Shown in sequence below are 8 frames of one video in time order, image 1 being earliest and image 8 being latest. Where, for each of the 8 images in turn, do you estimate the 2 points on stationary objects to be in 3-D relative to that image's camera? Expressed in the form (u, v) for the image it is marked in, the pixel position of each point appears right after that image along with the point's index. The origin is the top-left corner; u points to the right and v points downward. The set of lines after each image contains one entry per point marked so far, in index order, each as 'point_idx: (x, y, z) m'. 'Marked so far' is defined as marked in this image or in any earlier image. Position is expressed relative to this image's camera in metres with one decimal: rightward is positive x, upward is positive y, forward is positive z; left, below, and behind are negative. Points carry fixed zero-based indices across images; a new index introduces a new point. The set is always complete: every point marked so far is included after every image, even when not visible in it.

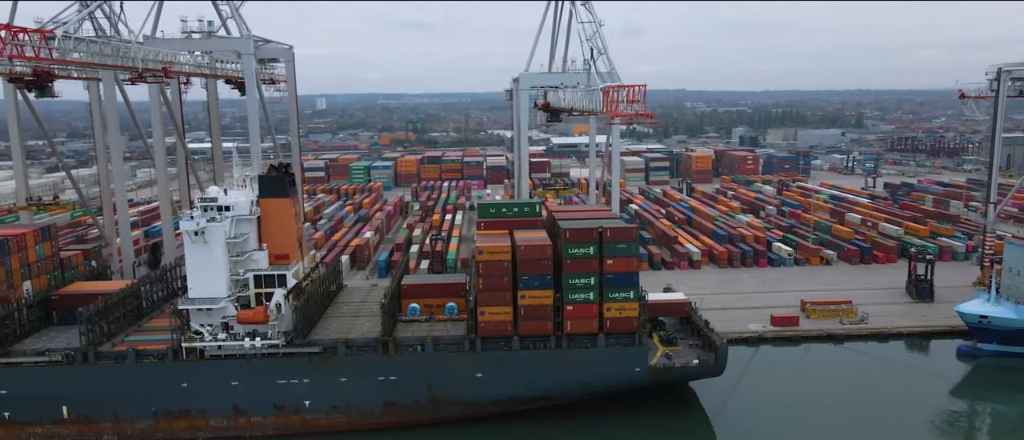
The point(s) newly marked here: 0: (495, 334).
0: (-0.3, -2.4, +14.6) m
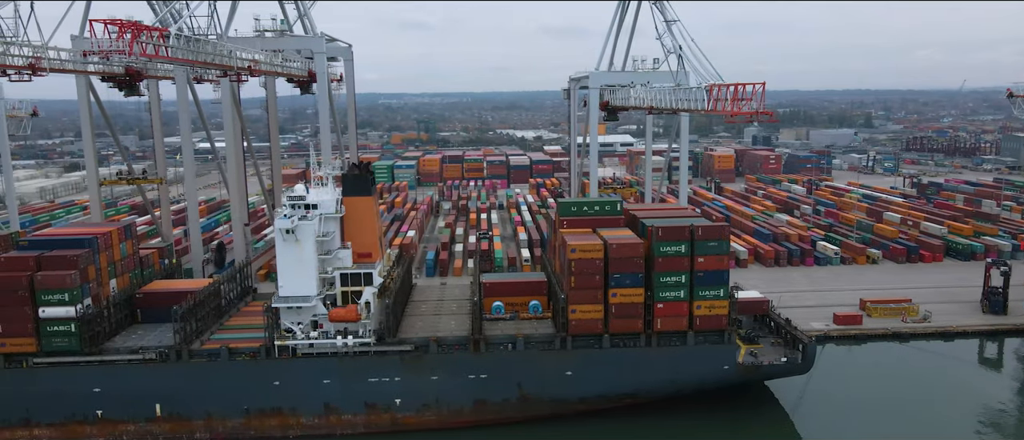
0: (+1.5, -2.3, +14.6) m
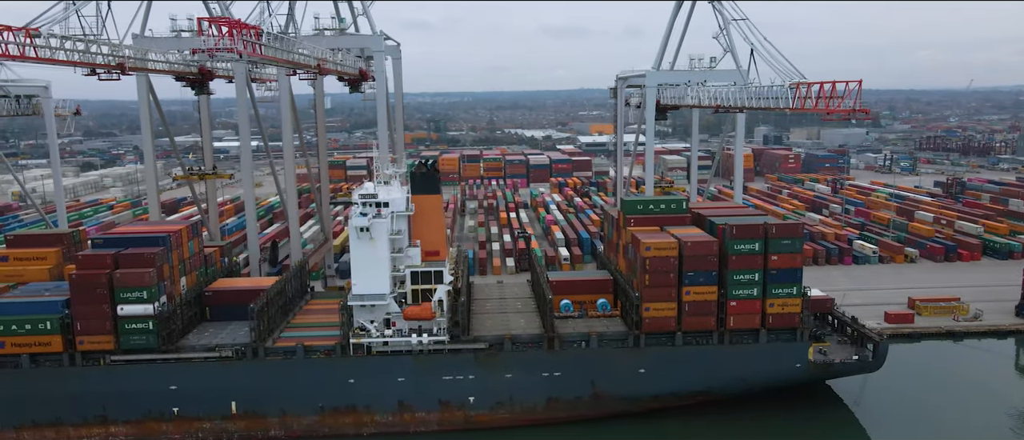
0: (+3.0, -2.3, +14.7) m
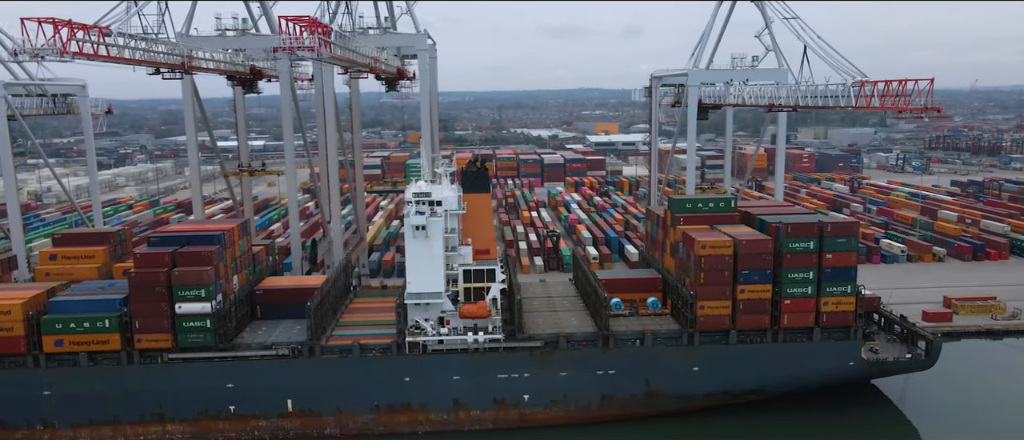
0: (+4.2, -2.2, +14.7) m
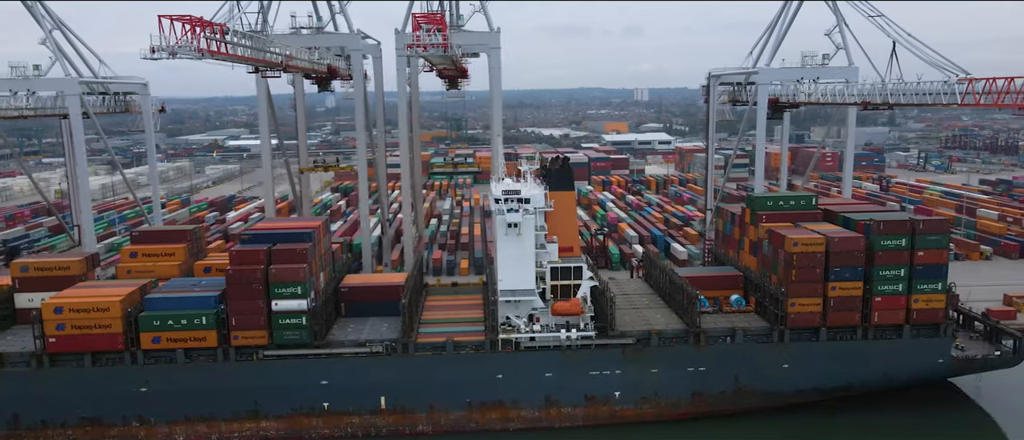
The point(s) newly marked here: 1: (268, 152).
0: (+6.1, -2.2, +14.7) m
1: (-6.5, +1.8, +18.9) m
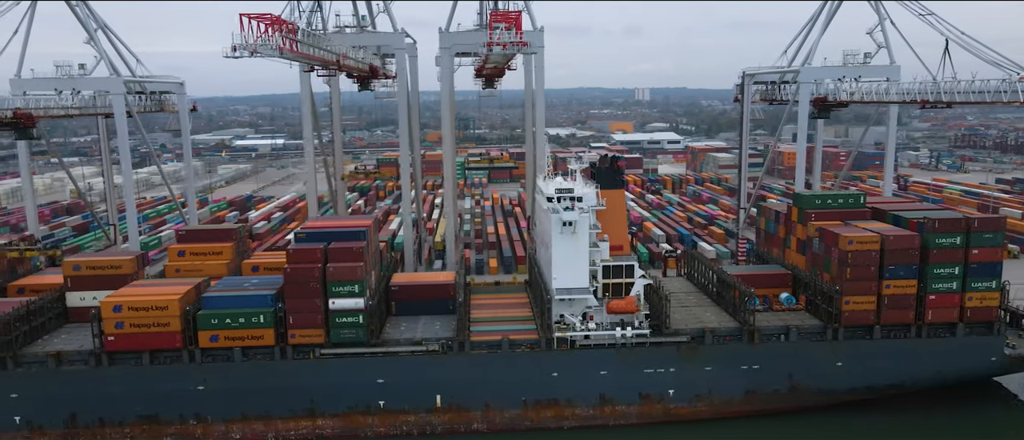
0: (+7.2, -2.2, +14.7) m
1: (-5.4, +1.8, +18.9) m
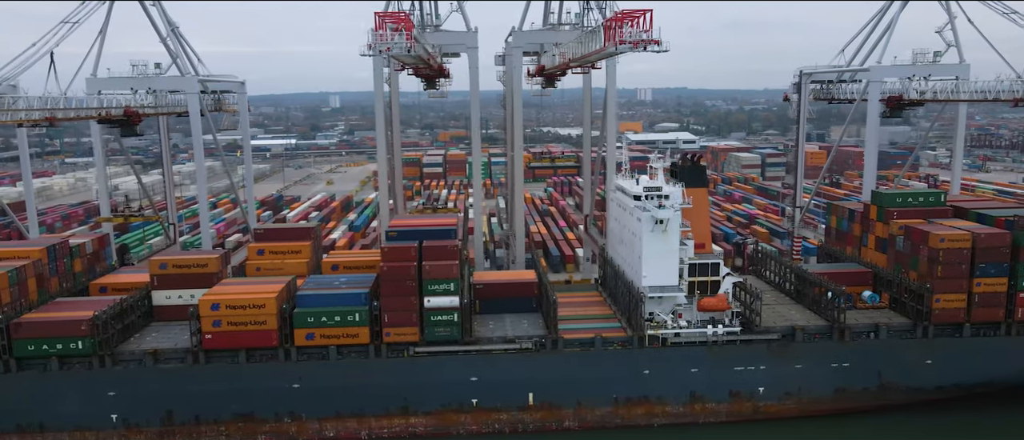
0: (+9.1, -2.1, +14.8) m
1: (-3.5, +1.9, +19.0) m
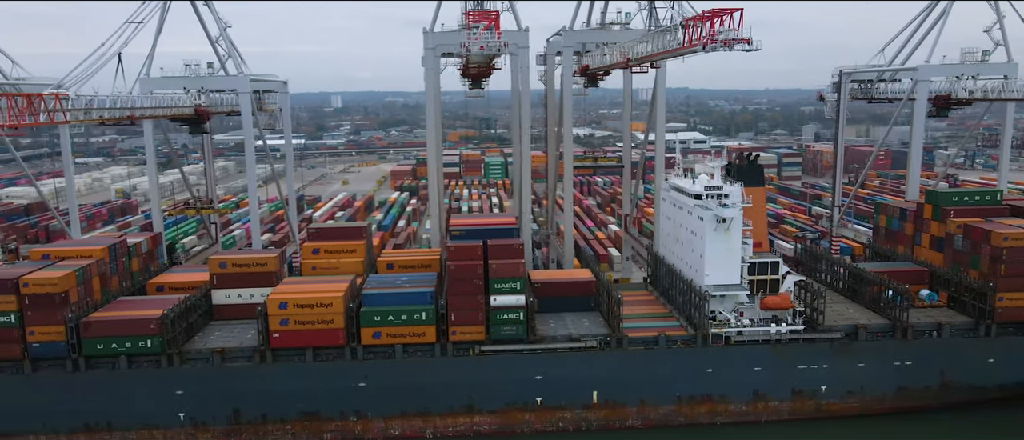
0: (+10.4, -2.1, +14.8) m
1: (-2.2, +1.9, +19.0) m
